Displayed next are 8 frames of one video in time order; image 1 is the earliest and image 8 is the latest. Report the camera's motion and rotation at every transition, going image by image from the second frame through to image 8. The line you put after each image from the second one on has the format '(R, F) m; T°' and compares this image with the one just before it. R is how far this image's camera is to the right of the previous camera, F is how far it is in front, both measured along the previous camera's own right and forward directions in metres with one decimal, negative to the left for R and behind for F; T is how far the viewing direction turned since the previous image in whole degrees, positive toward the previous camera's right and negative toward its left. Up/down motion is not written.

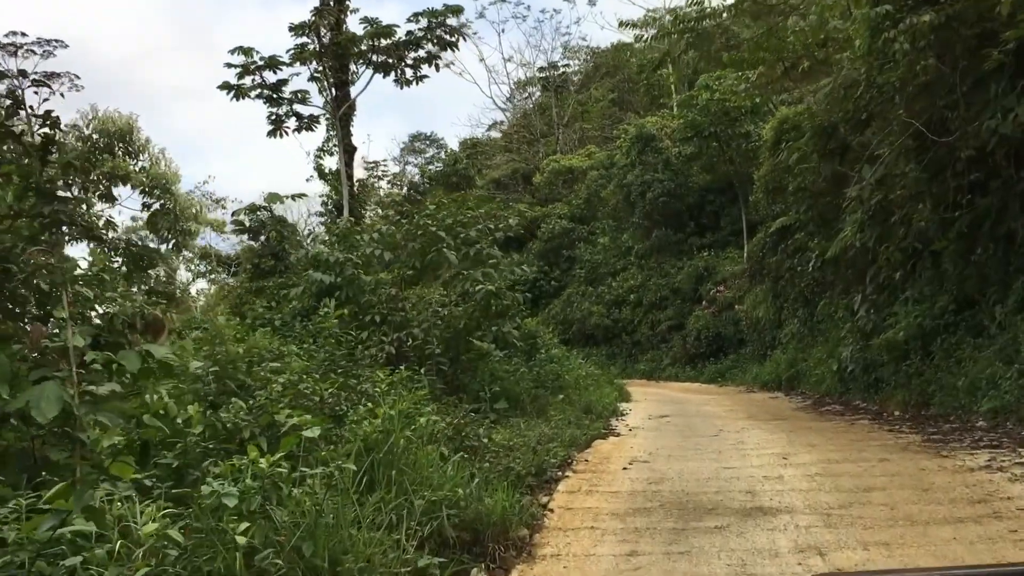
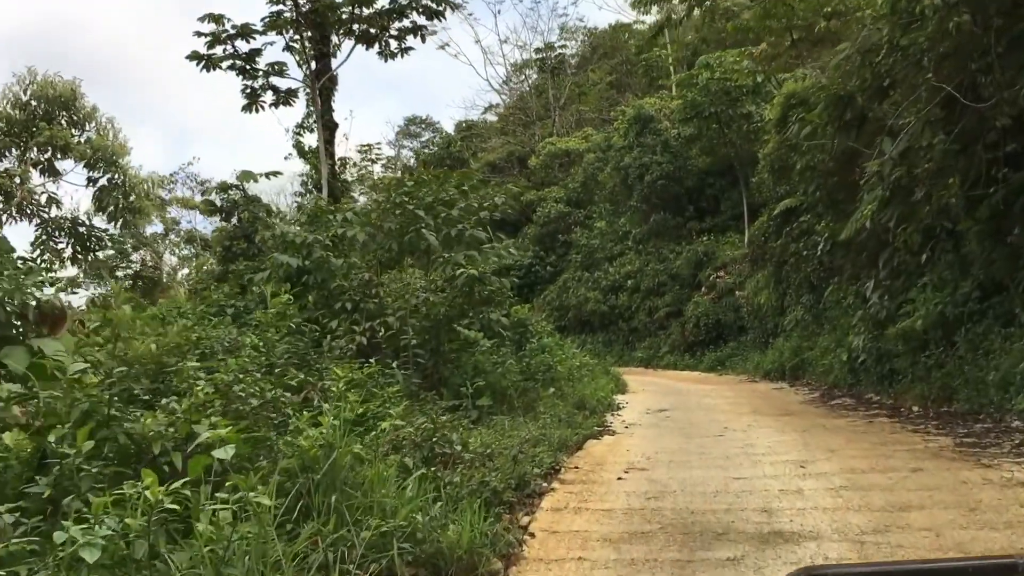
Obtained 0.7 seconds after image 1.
(+0.1, +0.6) m; 0°
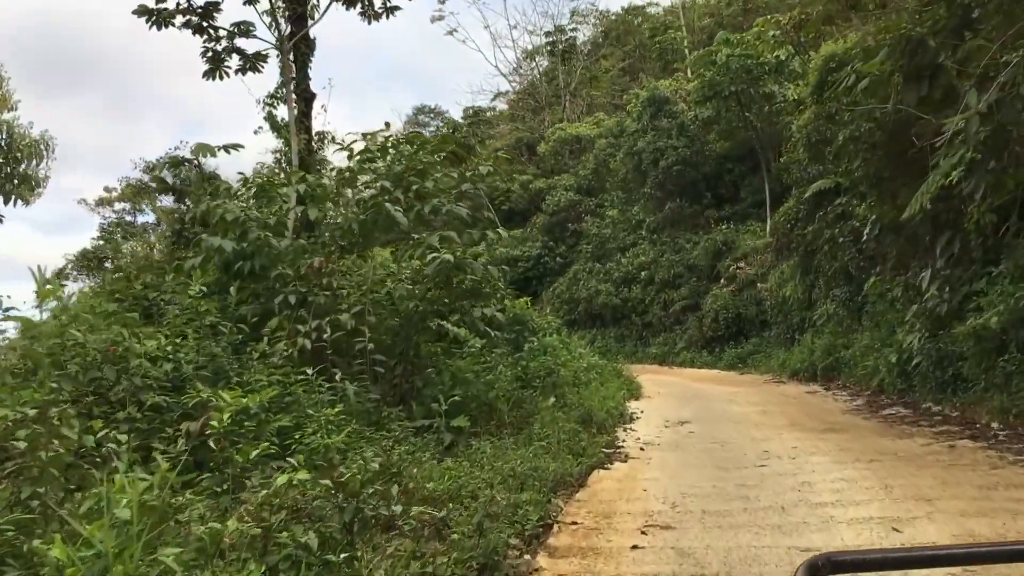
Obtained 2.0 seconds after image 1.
(+0.1, +1.3) m; -1°
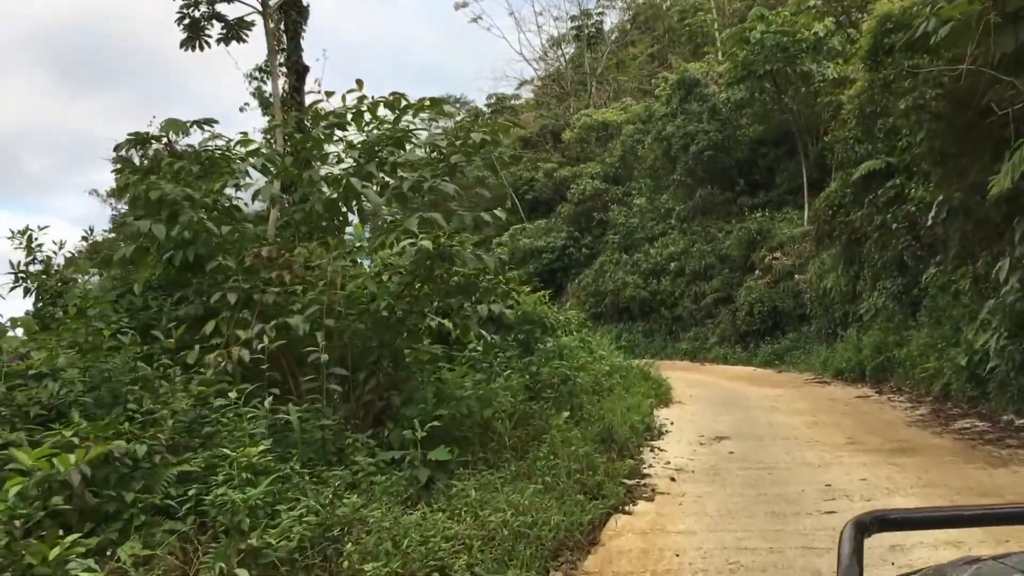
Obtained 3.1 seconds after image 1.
(+0.1, +1.0) m; -2°
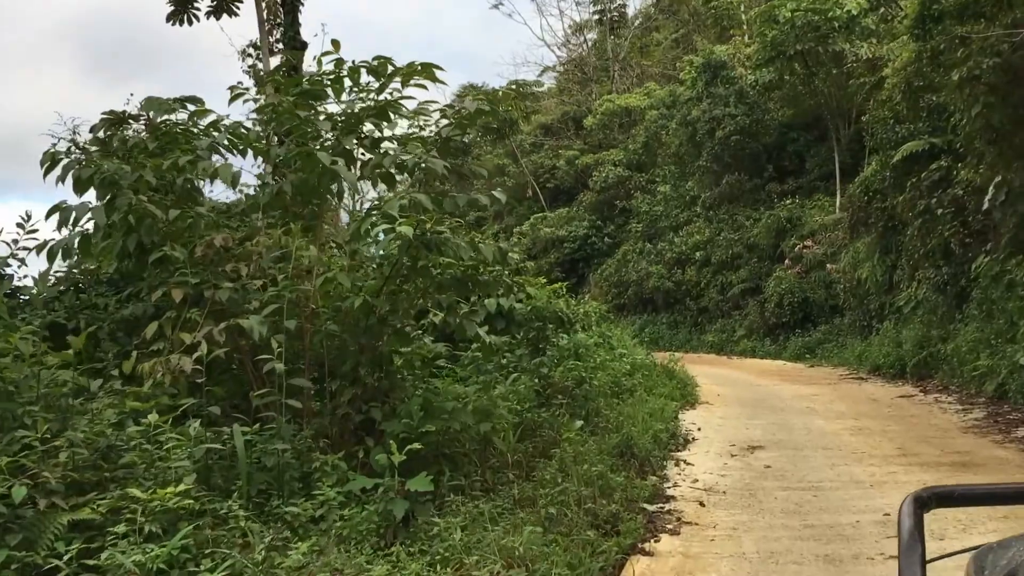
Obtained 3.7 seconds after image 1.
(+0.1, +0.7) m; -1°
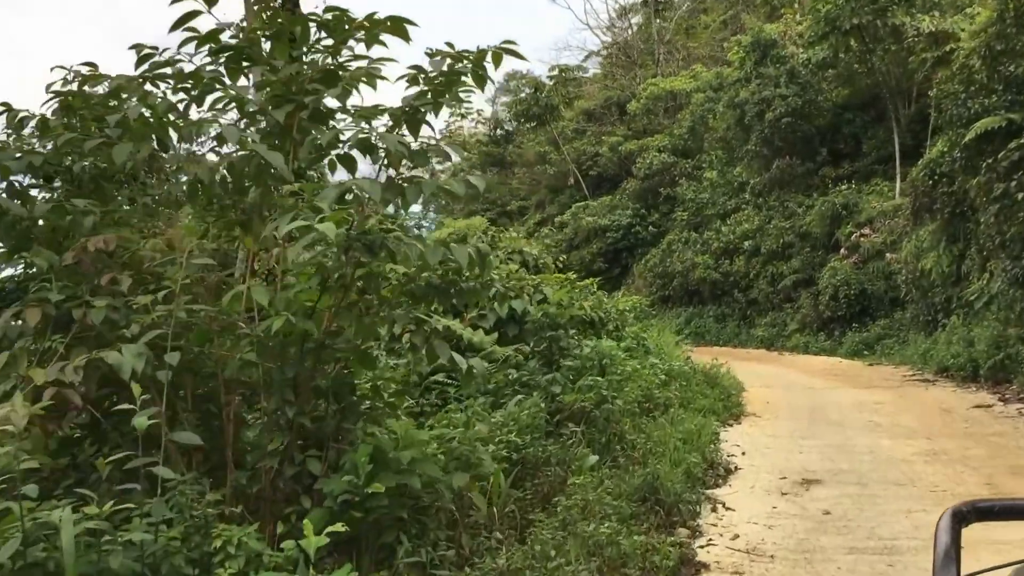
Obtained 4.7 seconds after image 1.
(+0.2, +0.9) m; -3°
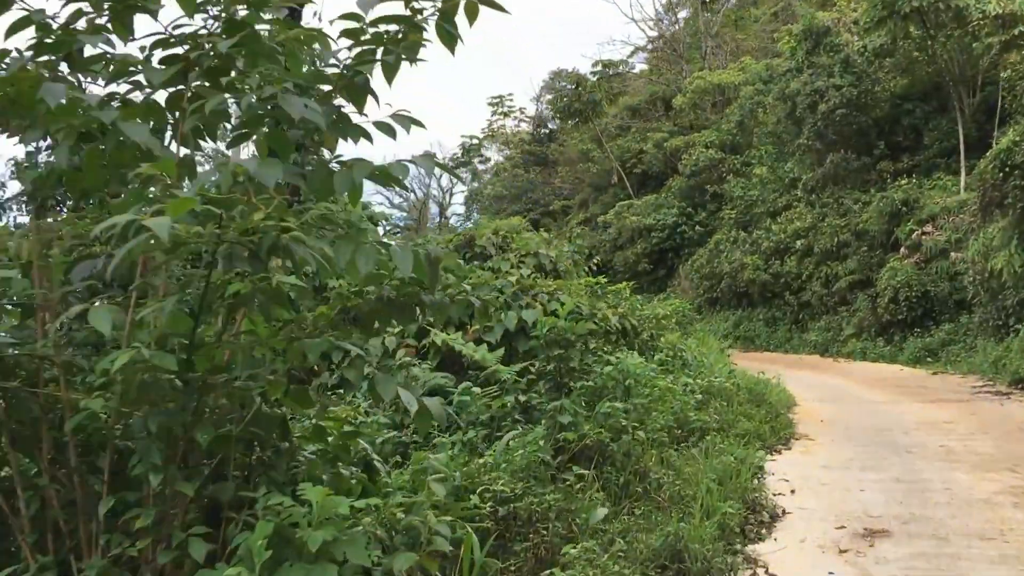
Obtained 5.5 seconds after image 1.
(+0.2, +0.8) m; -3°
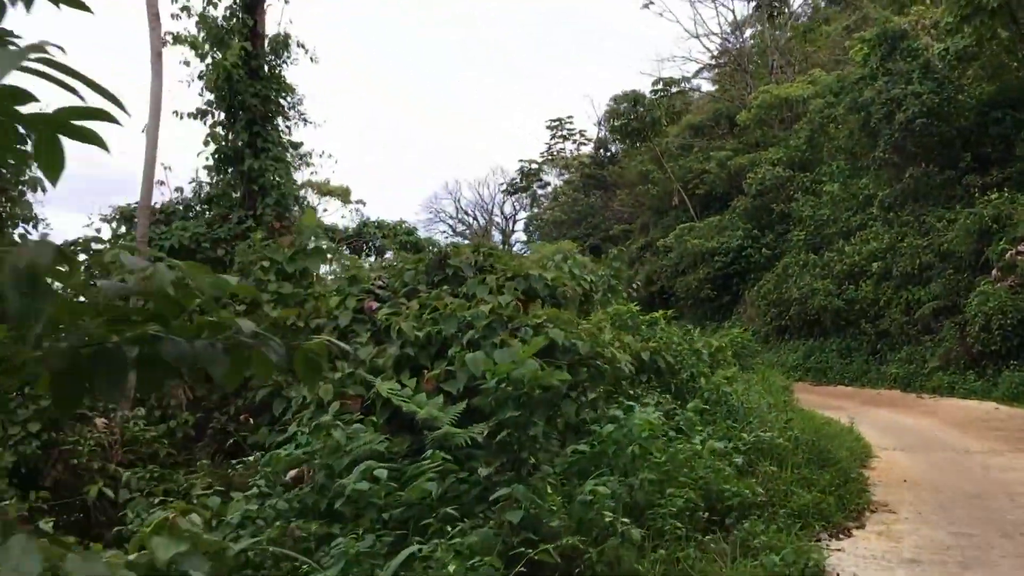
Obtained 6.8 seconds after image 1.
(+0.4, +1.3) m; -4°
